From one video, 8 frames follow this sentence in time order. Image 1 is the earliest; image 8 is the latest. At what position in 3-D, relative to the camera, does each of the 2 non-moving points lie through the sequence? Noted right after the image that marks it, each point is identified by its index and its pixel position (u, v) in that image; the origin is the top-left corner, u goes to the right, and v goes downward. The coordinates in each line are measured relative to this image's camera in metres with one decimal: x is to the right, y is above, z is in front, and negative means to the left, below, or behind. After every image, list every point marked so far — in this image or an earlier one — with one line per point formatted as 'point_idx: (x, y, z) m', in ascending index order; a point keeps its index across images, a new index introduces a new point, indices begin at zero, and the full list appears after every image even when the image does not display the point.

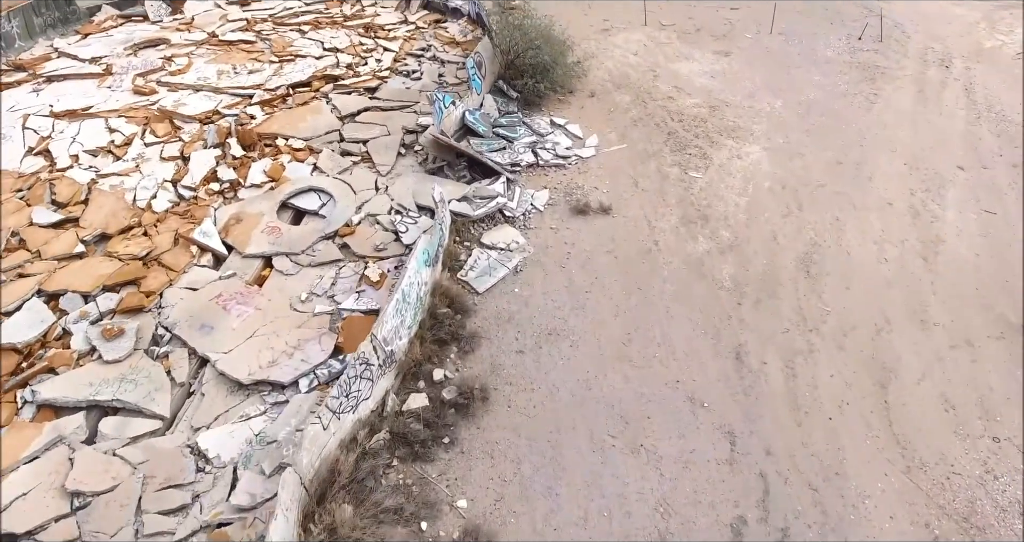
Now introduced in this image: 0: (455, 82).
0: (-0.9, +2.8, +9.0) m
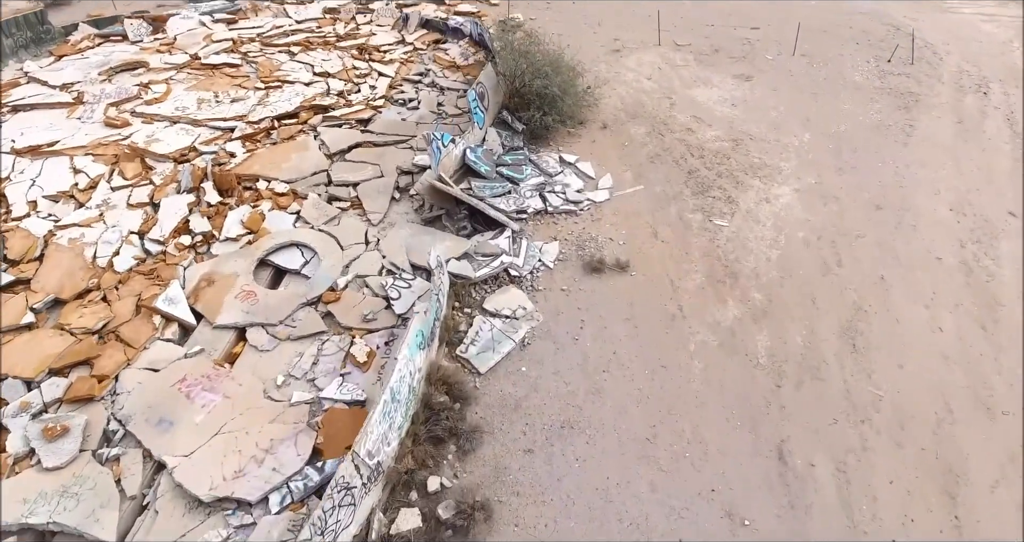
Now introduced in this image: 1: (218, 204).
0: (-0.8, +2.2, +8.3) m
1: (-3.2, +0.7, +6.5) m
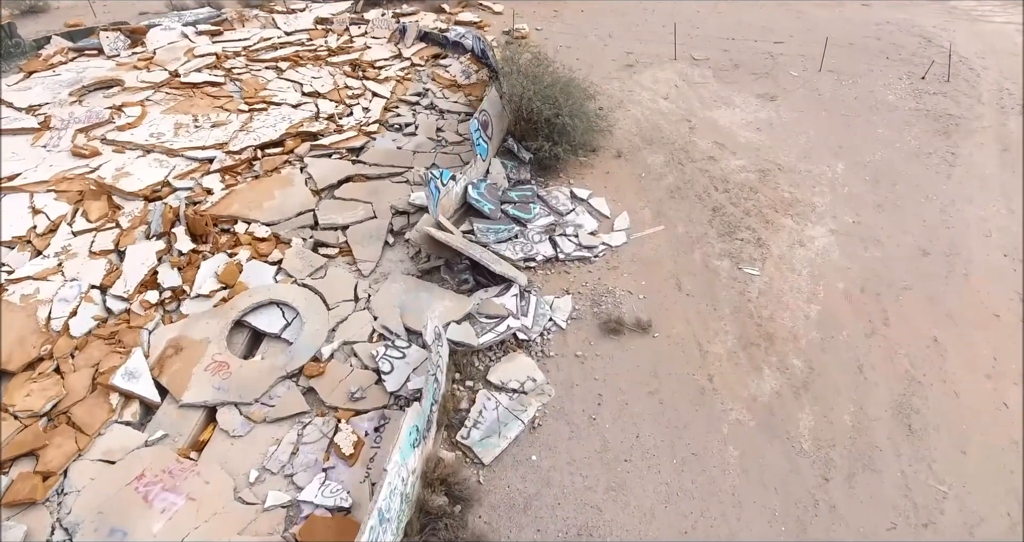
0: (-0.7, +1.7, +7.6) m
1: (-3.1, +0.2, +5.8) m
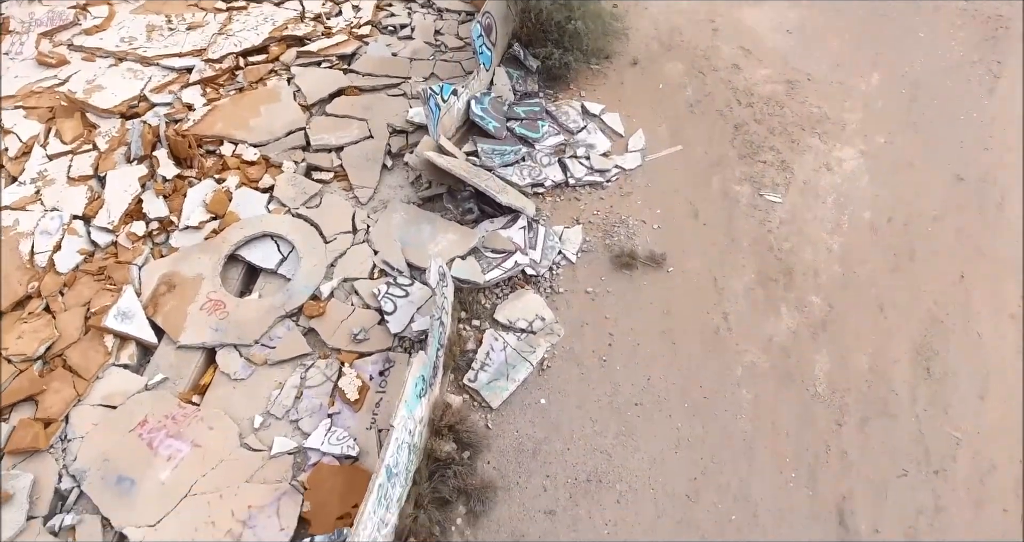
0: (-0.6, +2.6, +6.9) m
1: (-3.1, +0.8, +5.5) m
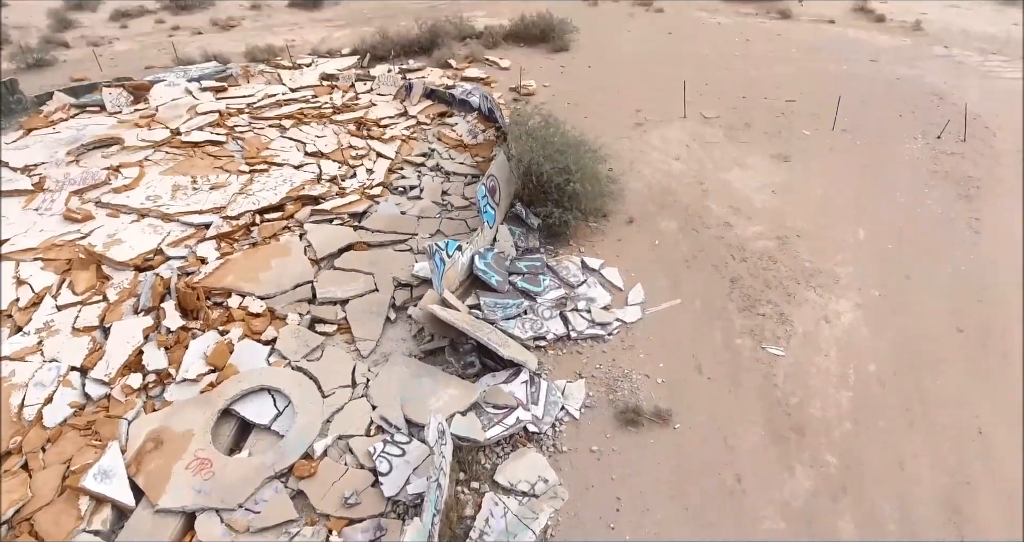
0: (-0.6, +0.8, +7.3) m
1: (-3.0, -0.5, +5.5) m
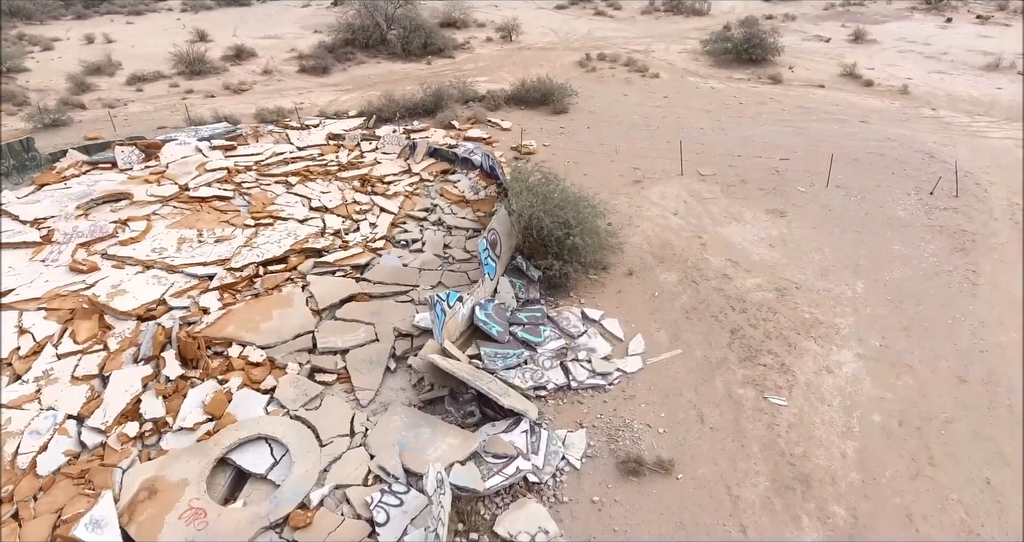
0: (-0.6, +0.2, +7.4) m
1: (-3.0, -1.0, +5.5) m
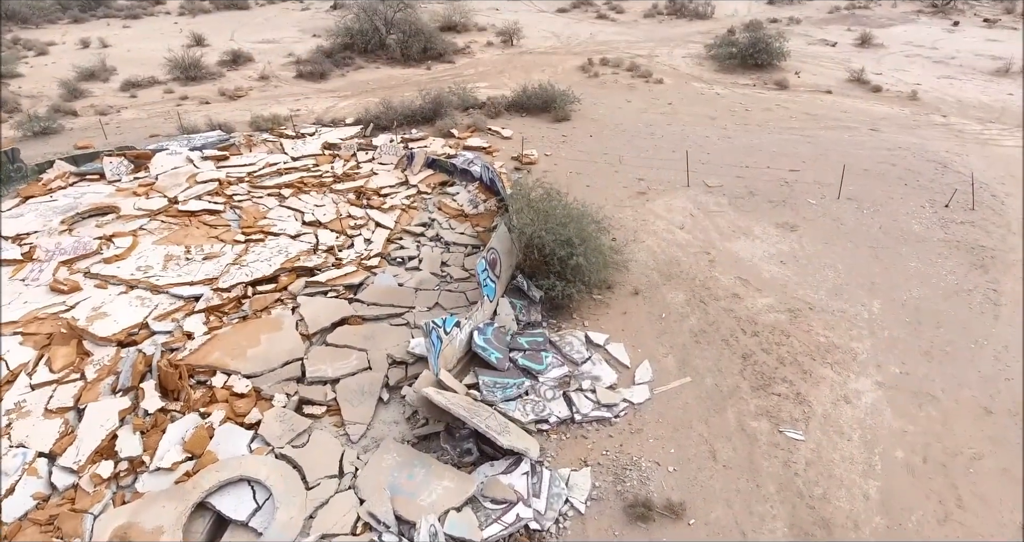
0: (-0.6, -0.1, +7.1) m
1: (-3.0, -1.2, +5.2) m
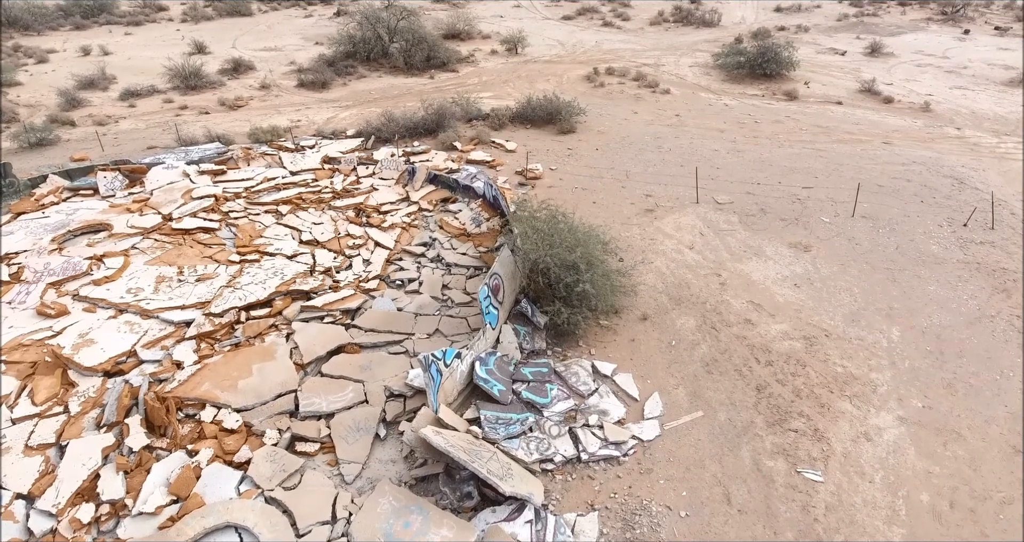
0: (-0.6, -0.3, +6.8) m
1: (-3.0, -1.5, +4.9) m
